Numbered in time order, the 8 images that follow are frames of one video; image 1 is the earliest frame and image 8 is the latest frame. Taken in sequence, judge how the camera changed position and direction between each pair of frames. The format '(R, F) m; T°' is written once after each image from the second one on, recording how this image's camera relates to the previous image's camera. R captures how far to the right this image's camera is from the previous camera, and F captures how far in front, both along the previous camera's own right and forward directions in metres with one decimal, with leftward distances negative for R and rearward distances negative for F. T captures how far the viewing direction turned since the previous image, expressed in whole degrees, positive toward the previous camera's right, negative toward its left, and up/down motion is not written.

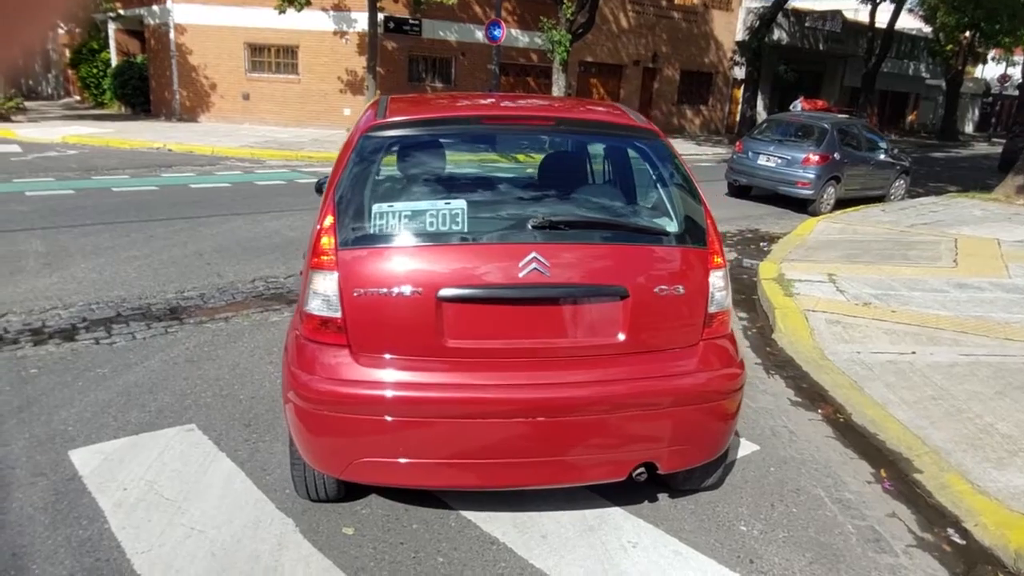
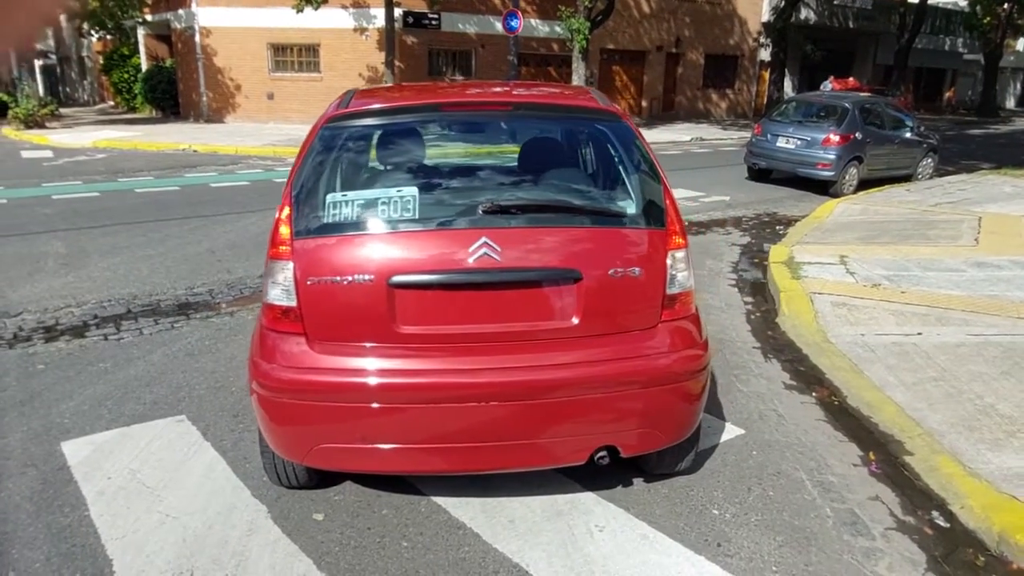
(+0.3, 0.0) m; -3°
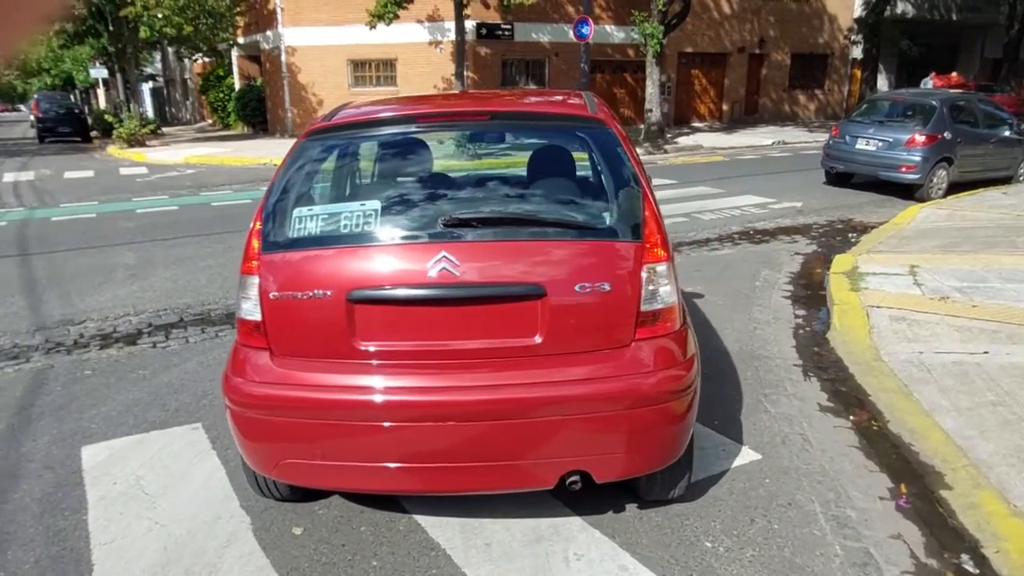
(+0.5, +0.1) m; -7°
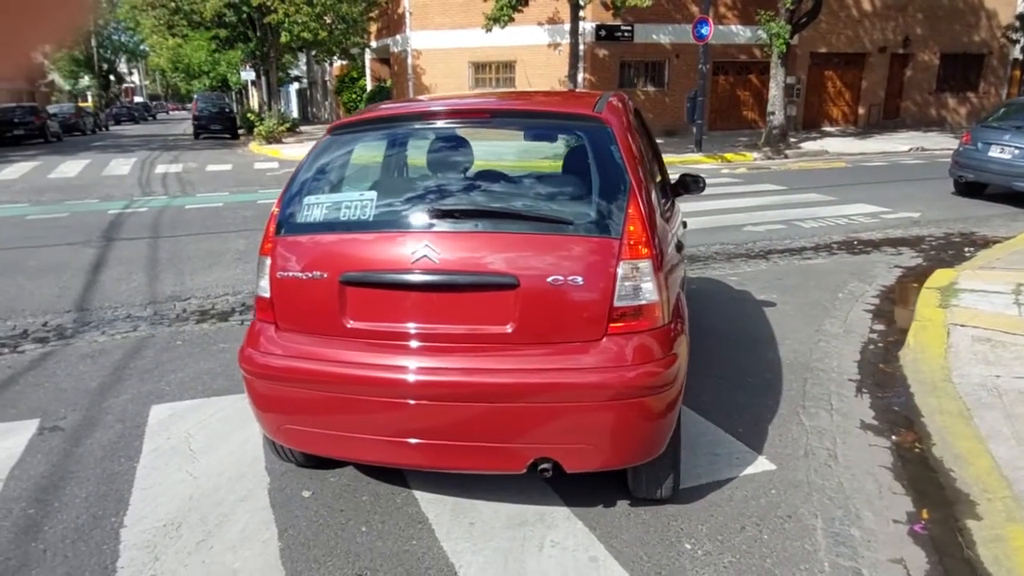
(+0.5, -0.1) m; -10°
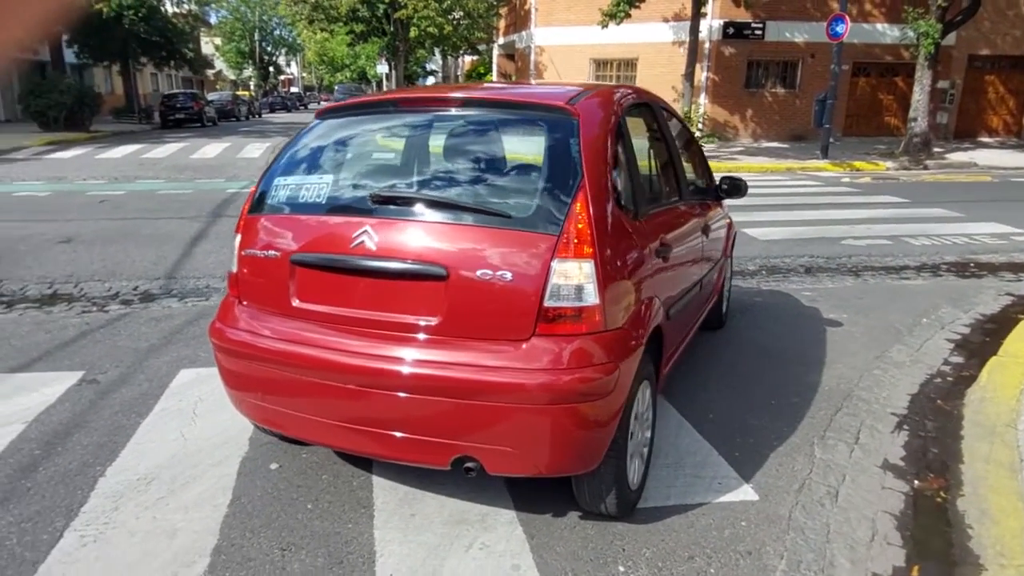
(+0.7, +0.1) m; -10°
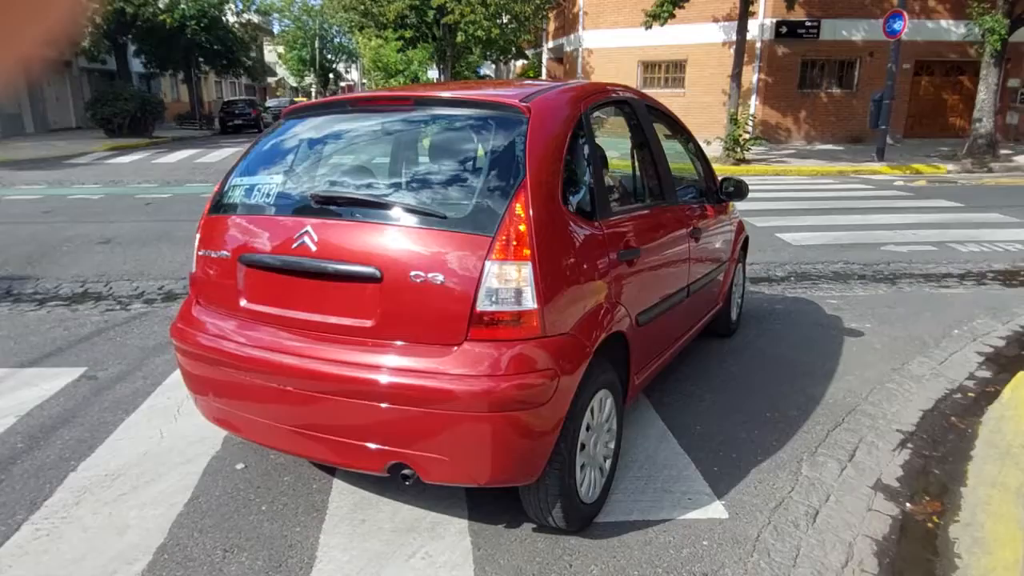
(+0.4, +0.1) m; -5°
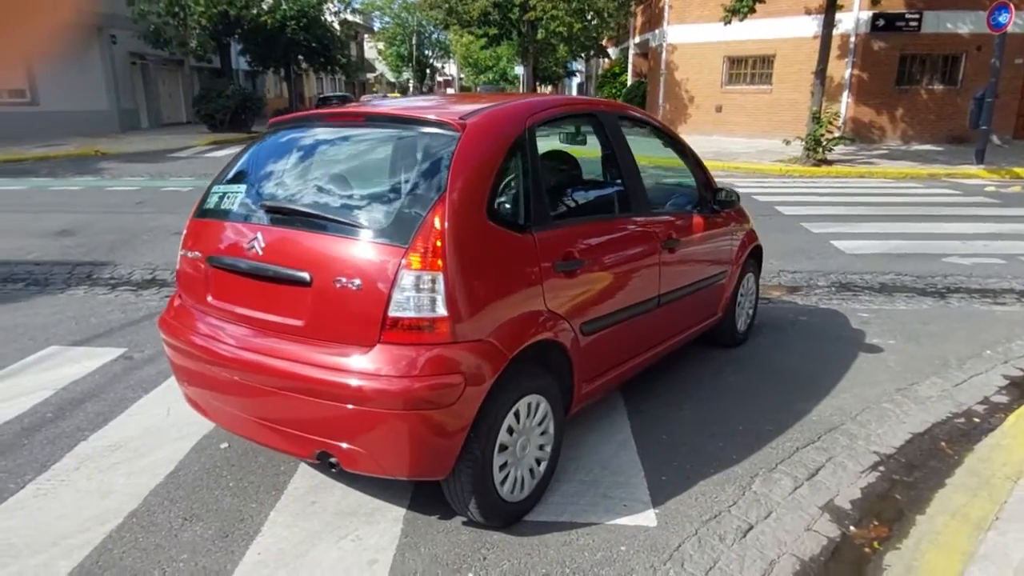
(+0.7, -0.1) m; -7°
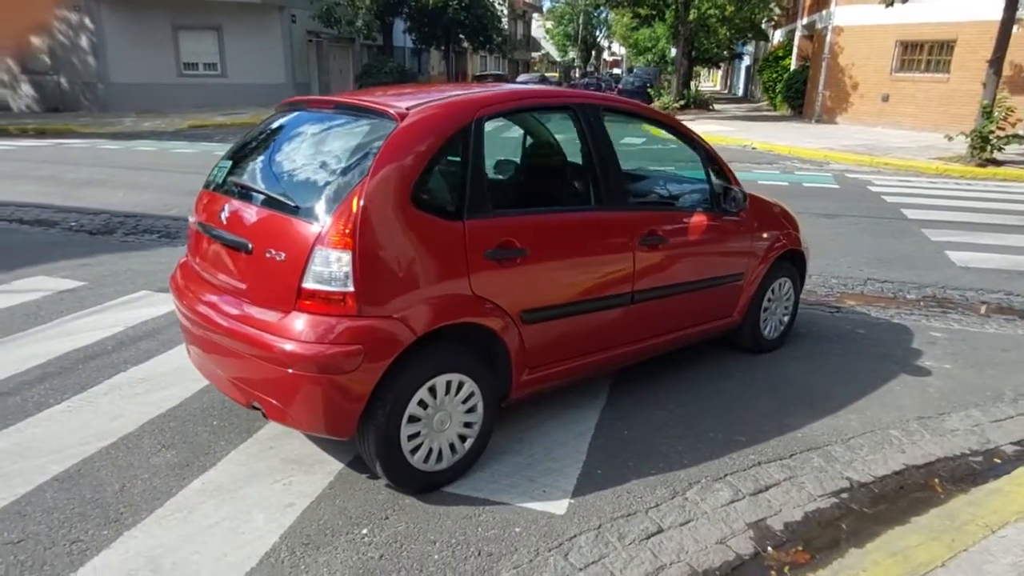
(+1.0, 0.0) m; -12°
